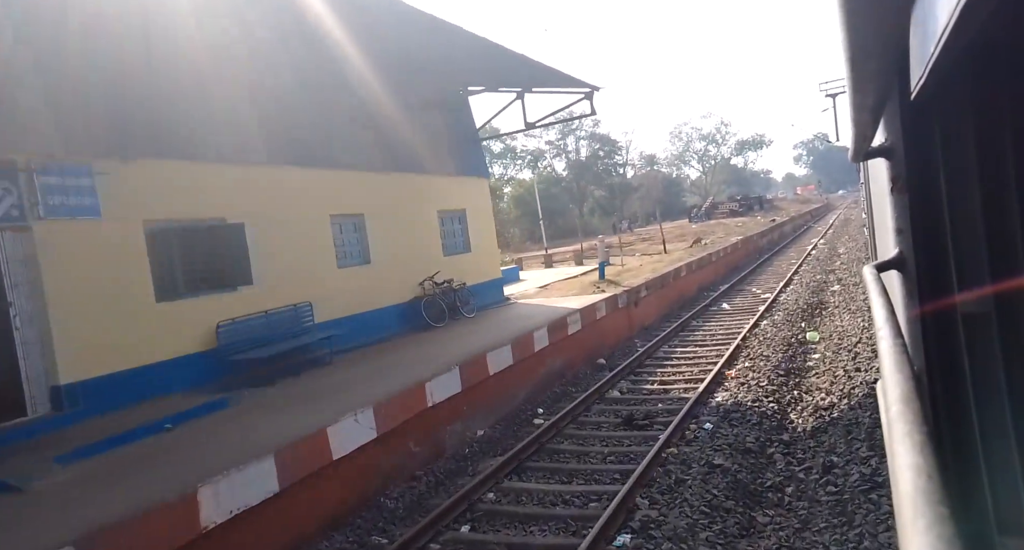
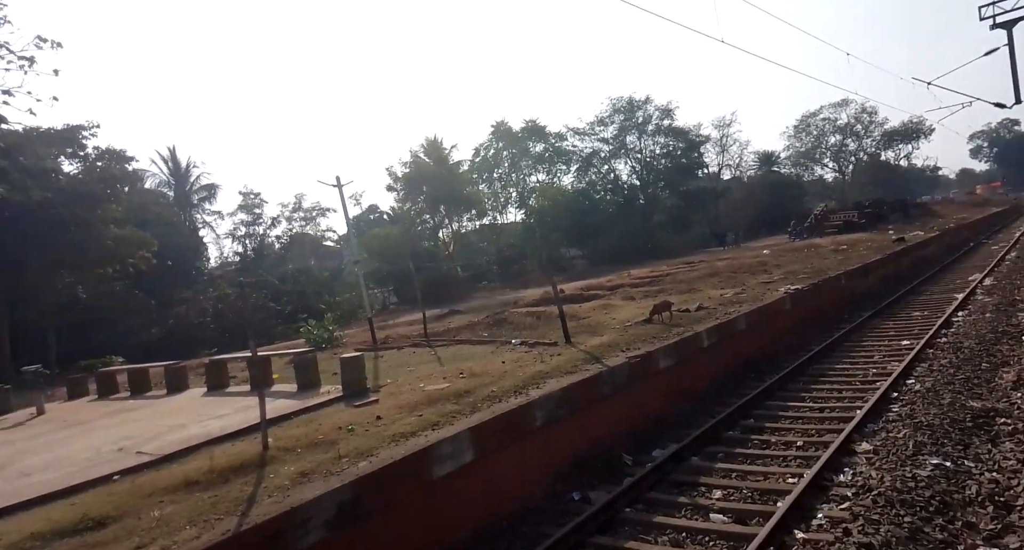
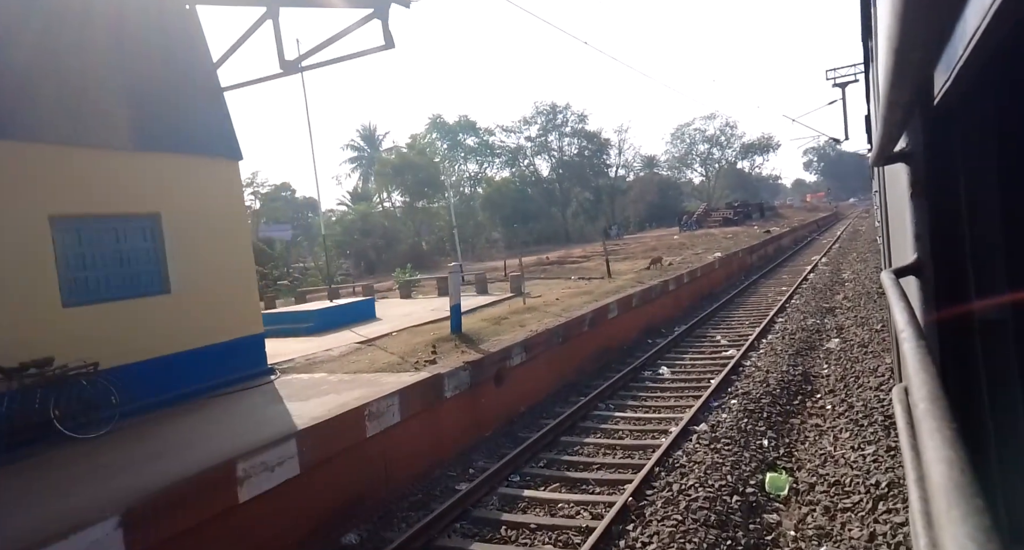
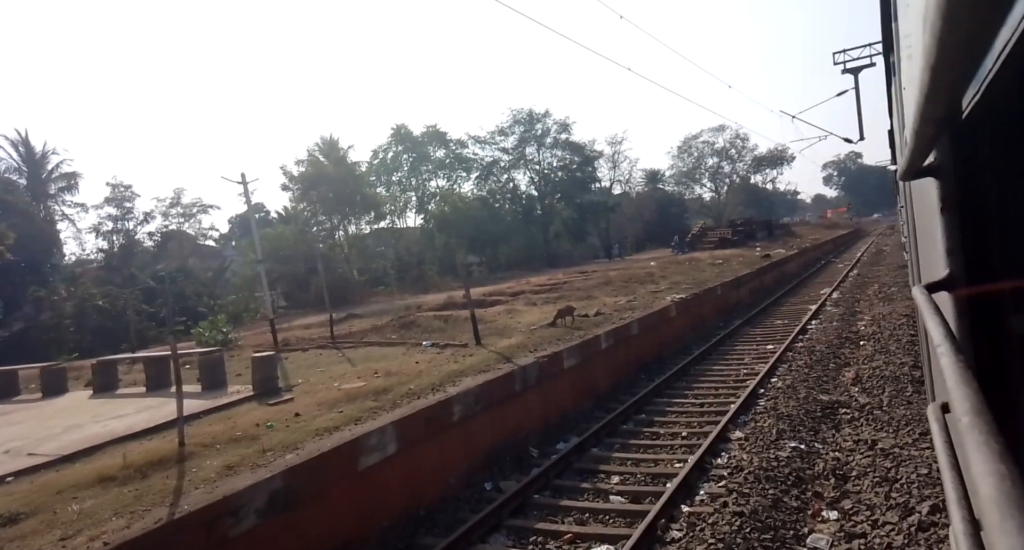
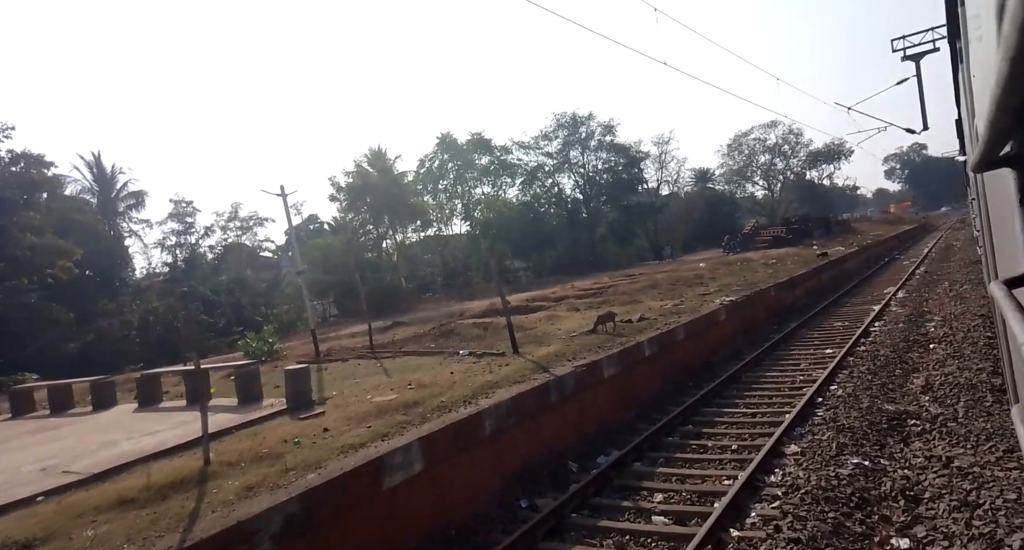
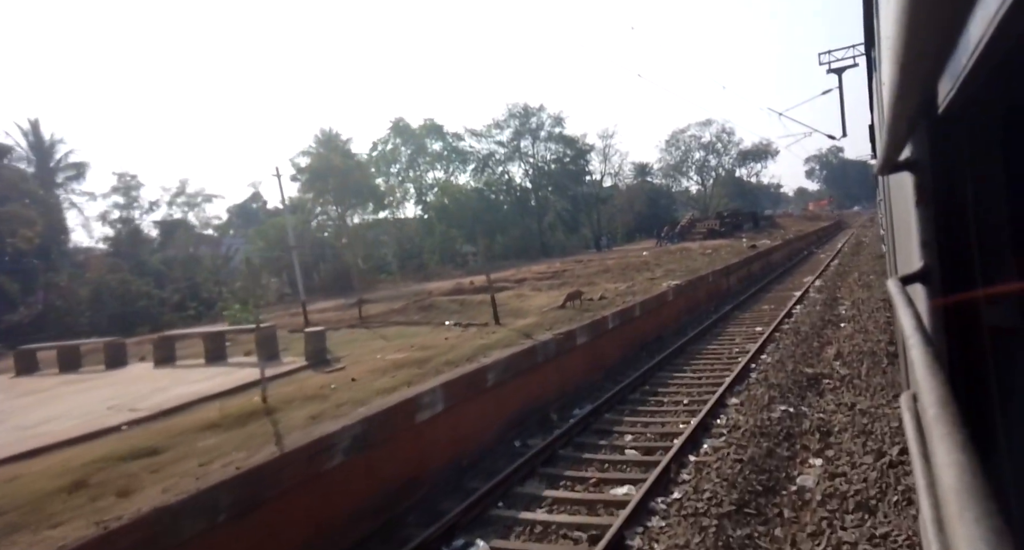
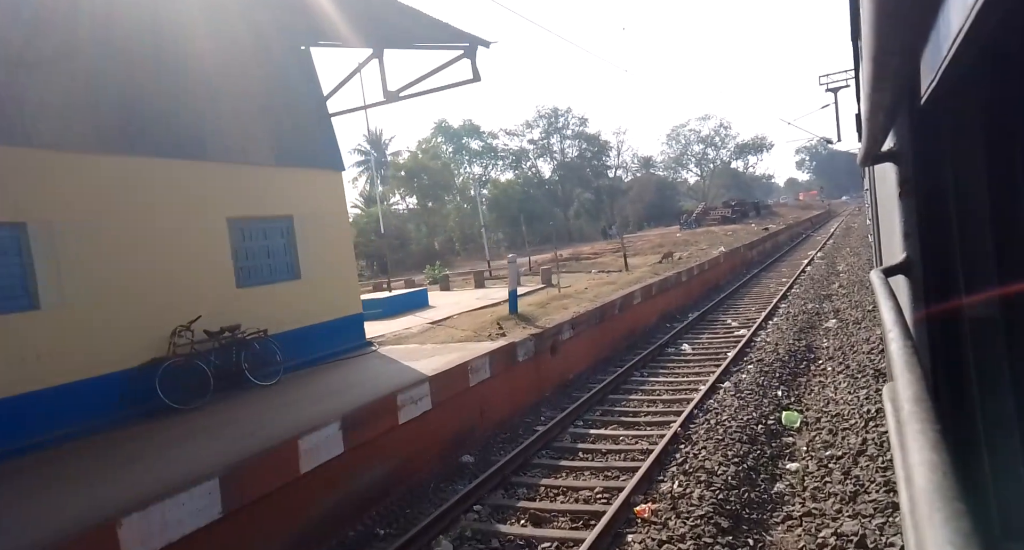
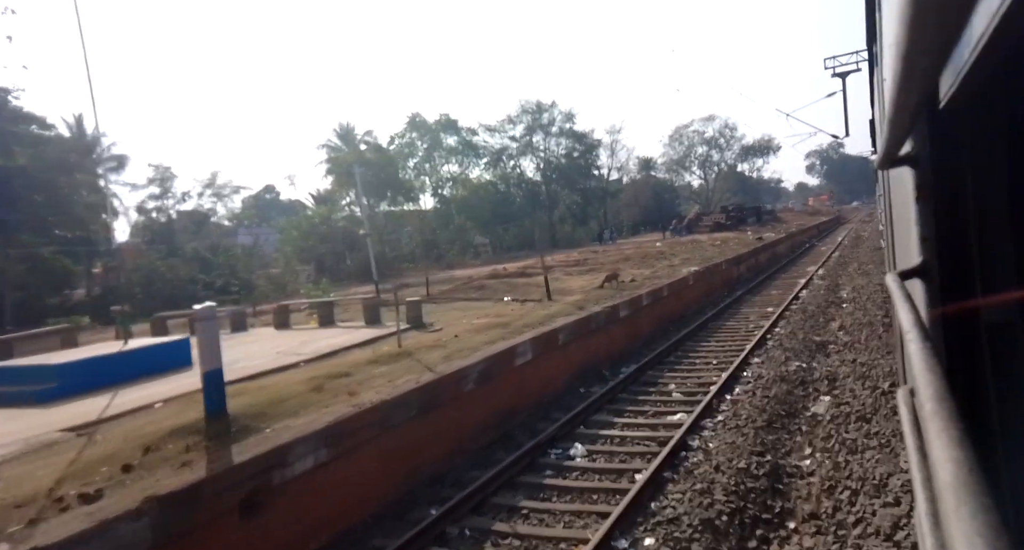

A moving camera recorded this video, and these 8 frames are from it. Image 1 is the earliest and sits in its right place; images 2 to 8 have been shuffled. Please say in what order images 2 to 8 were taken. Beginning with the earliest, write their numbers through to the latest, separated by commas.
7, 3, 8, 6, 4, 5, 2
